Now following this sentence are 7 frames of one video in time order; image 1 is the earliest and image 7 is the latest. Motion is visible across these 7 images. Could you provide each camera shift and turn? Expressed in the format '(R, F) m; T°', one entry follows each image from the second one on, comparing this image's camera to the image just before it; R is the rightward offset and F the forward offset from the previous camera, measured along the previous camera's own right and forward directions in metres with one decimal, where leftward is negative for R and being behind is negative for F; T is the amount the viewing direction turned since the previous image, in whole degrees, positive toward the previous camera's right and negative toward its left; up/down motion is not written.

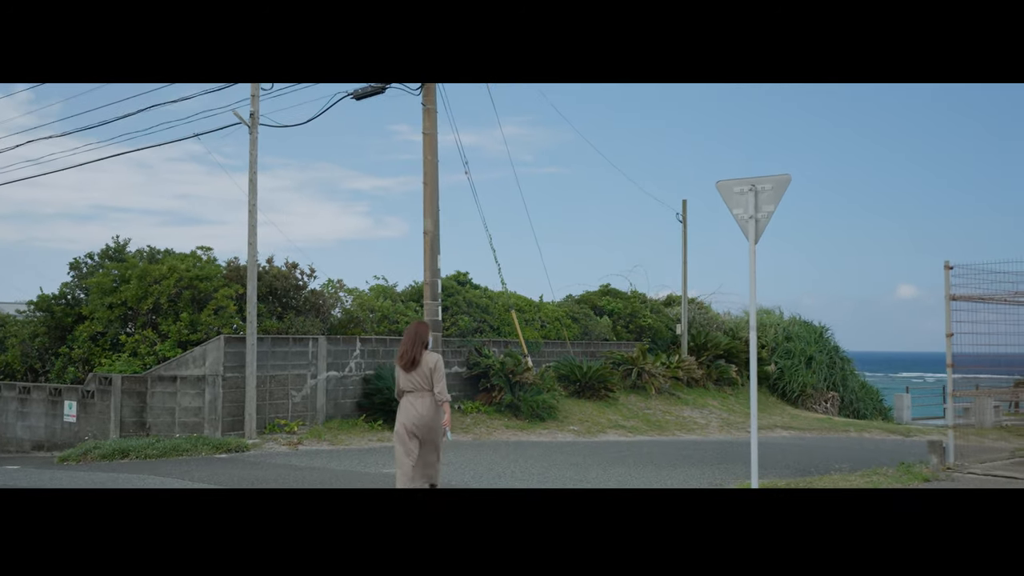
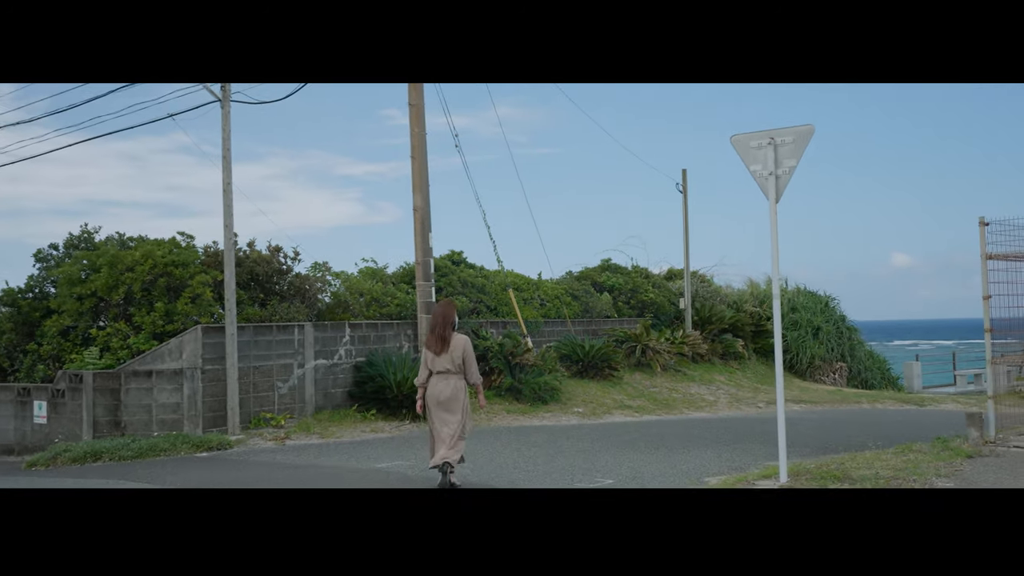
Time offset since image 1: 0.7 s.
(0.0, +0.7) m; 0°
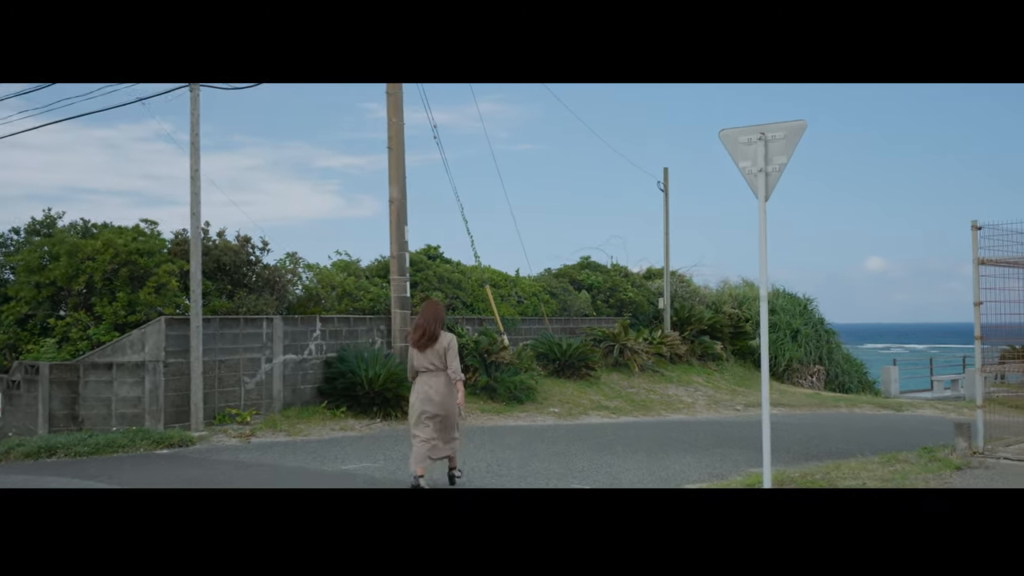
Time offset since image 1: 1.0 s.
(0.0, +0.3) m; +1°
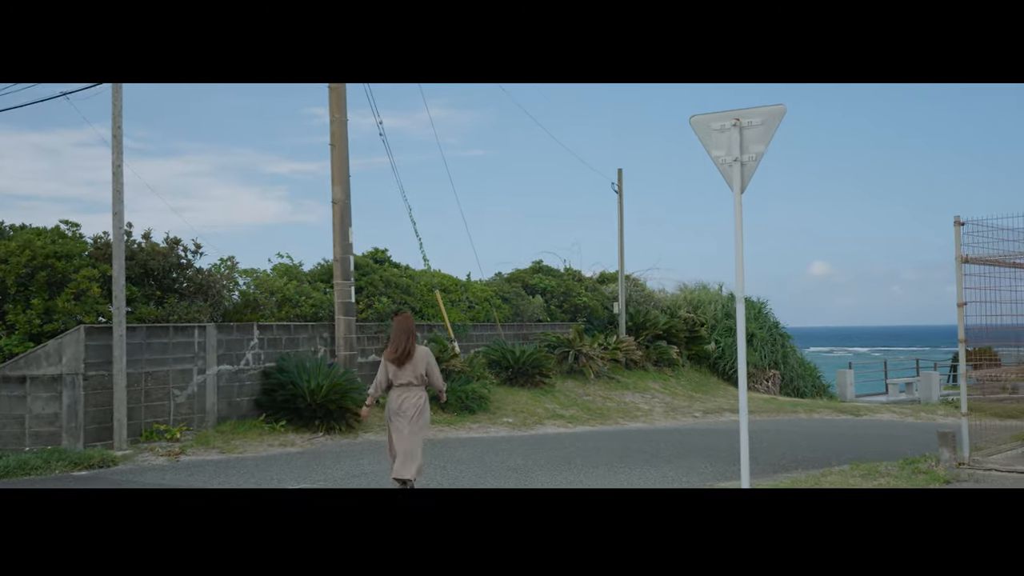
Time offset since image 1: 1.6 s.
(0.0, +0.6) m; +3°
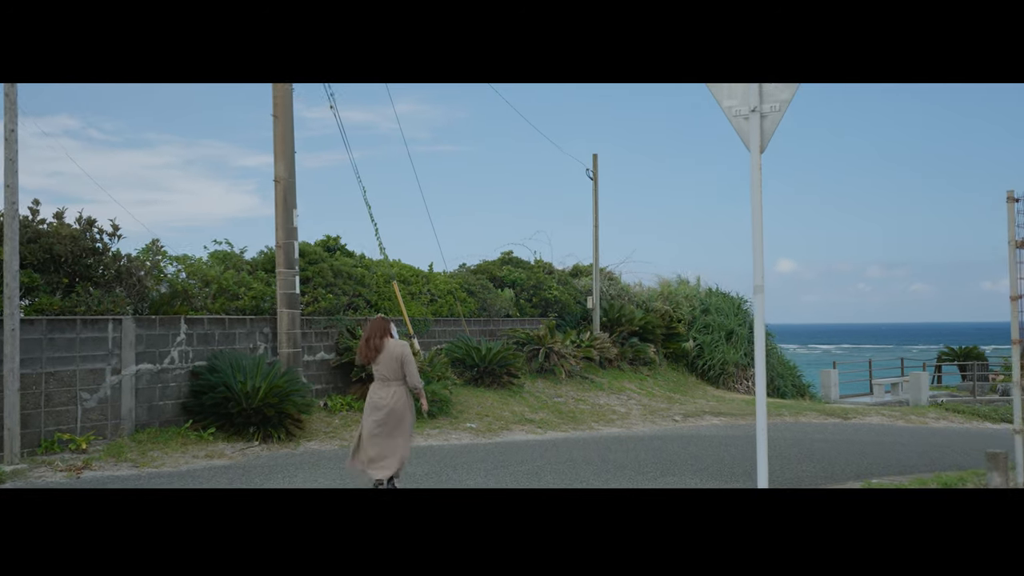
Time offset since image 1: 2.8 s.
(+0.1, +1.2) m; +2°
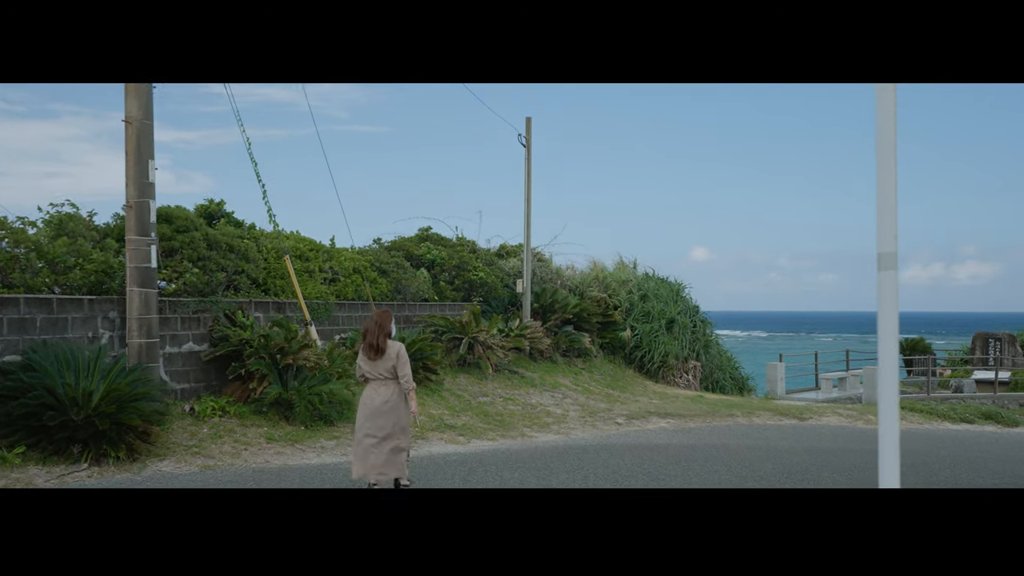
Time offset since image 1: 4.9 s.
(0.0, +2.0) m; +5°
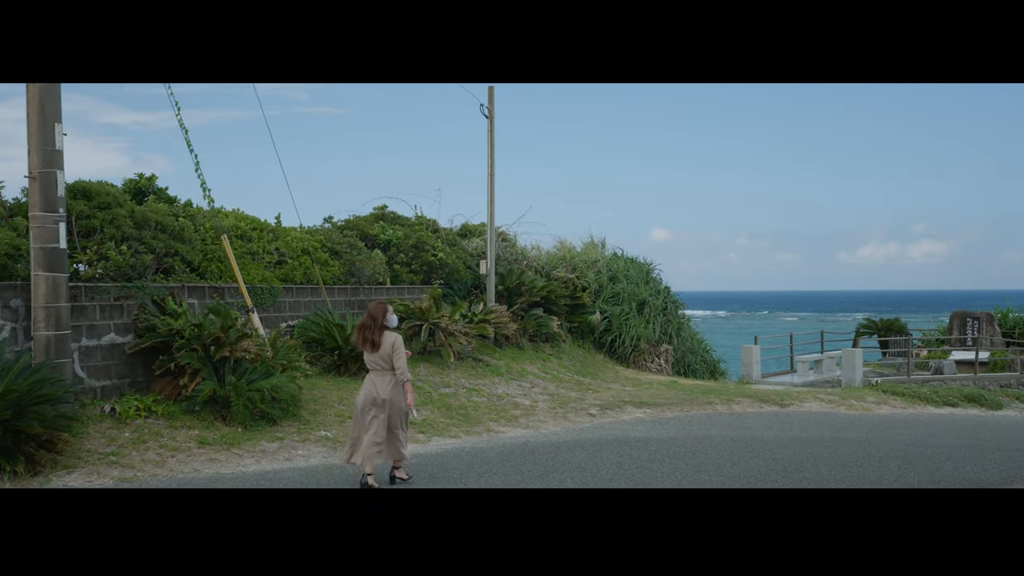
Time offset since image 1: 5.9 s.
(0.0, +0.9) m; +2°
